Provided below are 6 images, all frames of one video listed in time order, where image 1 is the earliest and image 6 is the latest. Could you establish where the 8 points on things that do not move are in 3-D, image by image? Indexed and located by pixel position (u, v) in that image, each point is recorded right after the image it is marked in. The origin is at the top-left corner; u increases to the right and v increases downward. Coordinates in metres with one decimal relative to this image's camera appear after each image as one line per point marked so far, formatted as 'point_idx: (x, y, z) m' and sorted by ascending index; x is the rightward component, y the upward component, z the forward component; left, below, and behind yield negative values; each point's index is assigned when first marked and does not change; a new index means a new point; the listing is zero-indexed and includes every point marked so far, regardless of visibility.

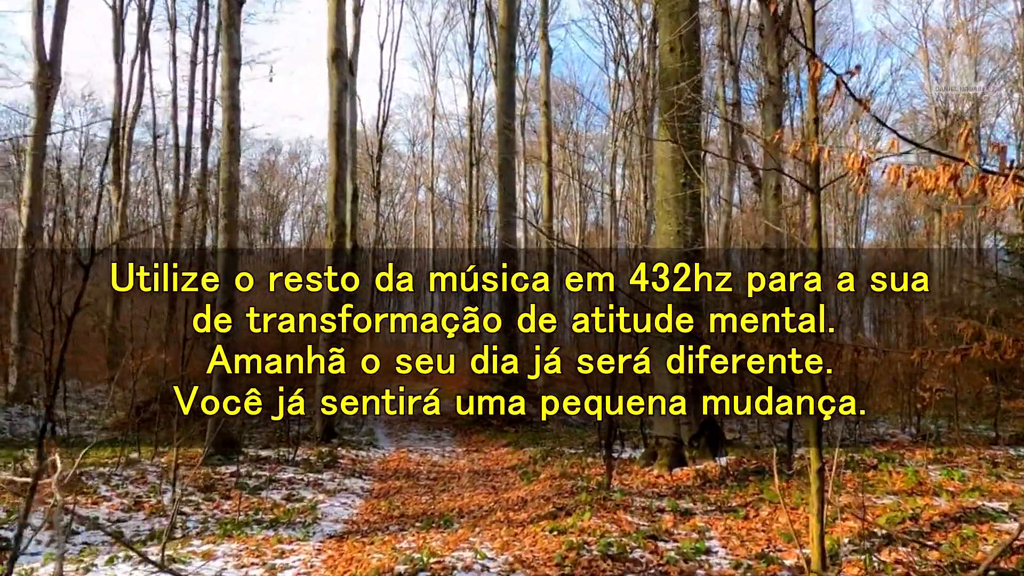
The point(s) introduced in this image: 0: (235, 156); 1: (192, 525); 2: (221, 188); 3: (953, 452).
0: (-3.4, +1.6, +9.5) m
1: (-2.8, -2.1, +6.7) m
2: (-3.6, +1.2, +9.5) m
3: (+4.9, -1.8, +8.4) m
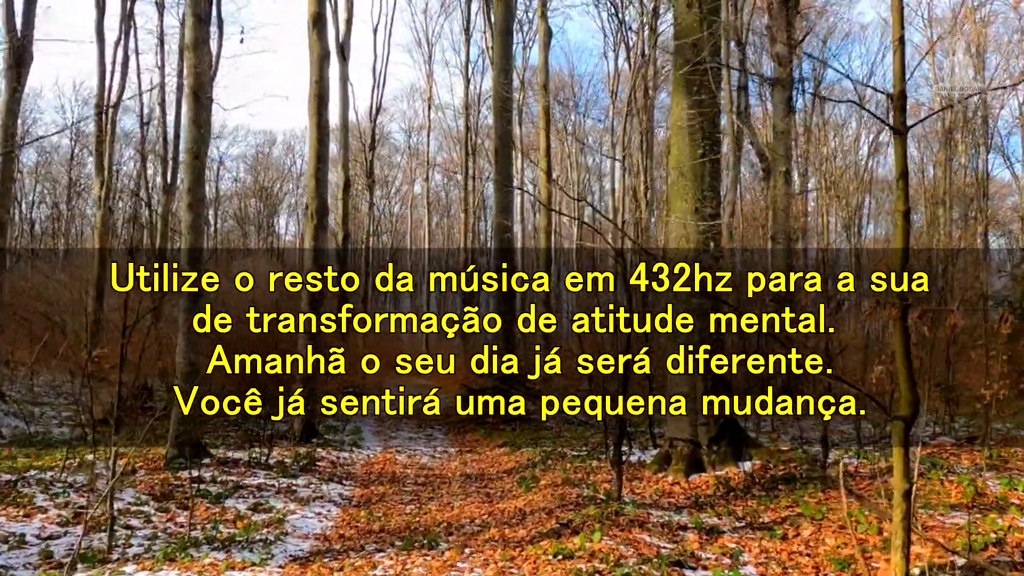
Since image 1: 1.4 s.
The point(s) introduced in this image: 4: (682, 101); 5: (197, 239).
0: (-3.5, +1.8, +8.5) m
1: (-2.8, -1.9, +5.8) m
2: (-3.6, +1.4, +8.5) m
3: (+4.8, -1.6, +7.5) m
4: (+1.7, +1.9, +7.7) m
5: (-3.5, +0.5, +8.5) m
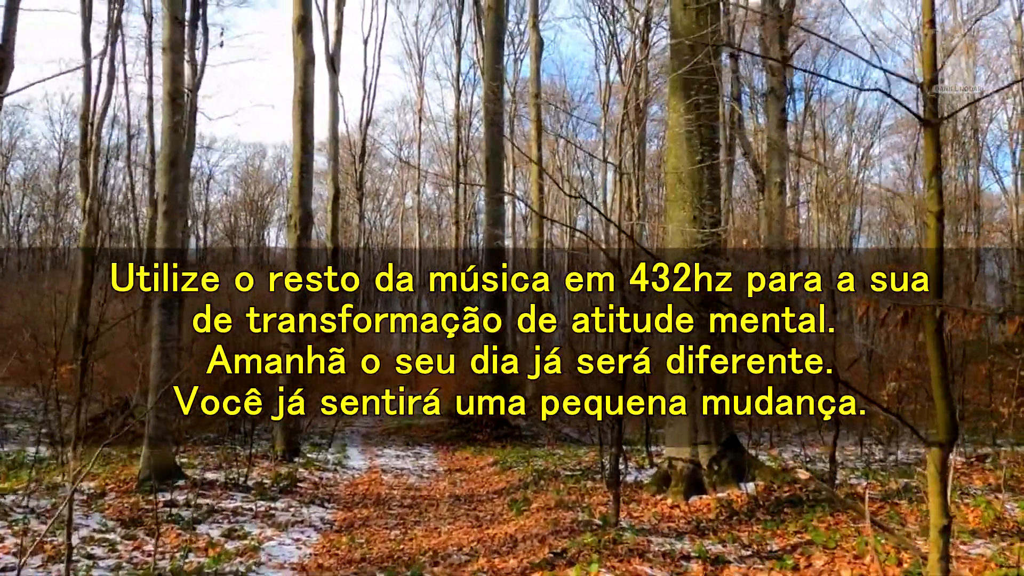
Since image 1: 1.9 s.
0: (-3.6, +1.7, +8.2) m
1: (-2.9, -2.0, +5.4) m
2: (-3.7, +1.3, +8.1) m
3: (+4.7, -1.8, +7.1) m
4: (+1.6, +1.7, +7.4) m
5: (-3.6, +0.4, +8.1) m
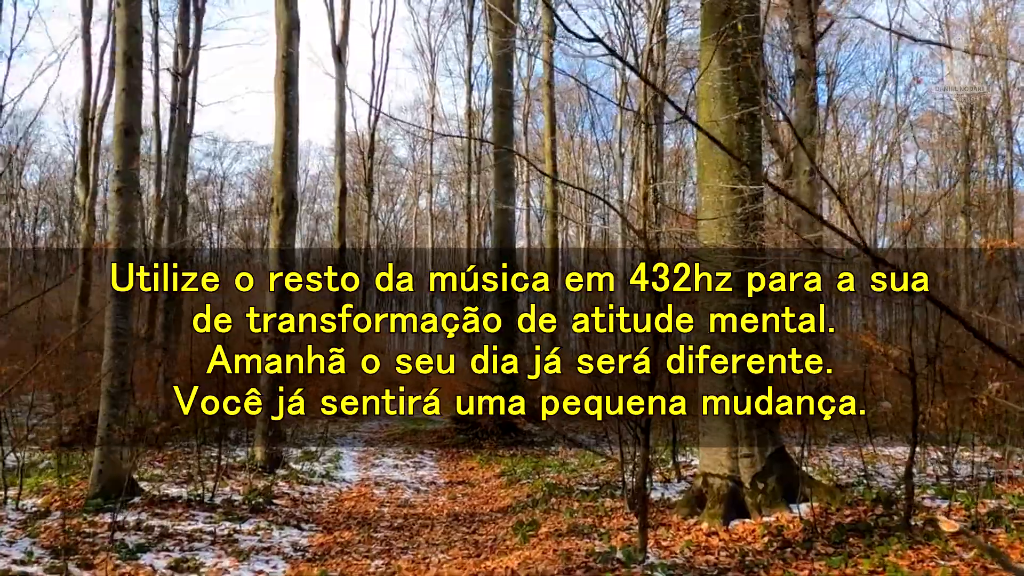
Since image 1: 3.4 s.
0: (-3.5, +1.8, +7.1) m
1: (-2.9, -1.9, +4.3) m
2: (-3.7, +1.4, +7.1) m
3: (+4.8, -1.6, +5.9) m
4: (+1.6, +1.9, +6.2) m
5: (-3.5, +0.5, +7.1) m
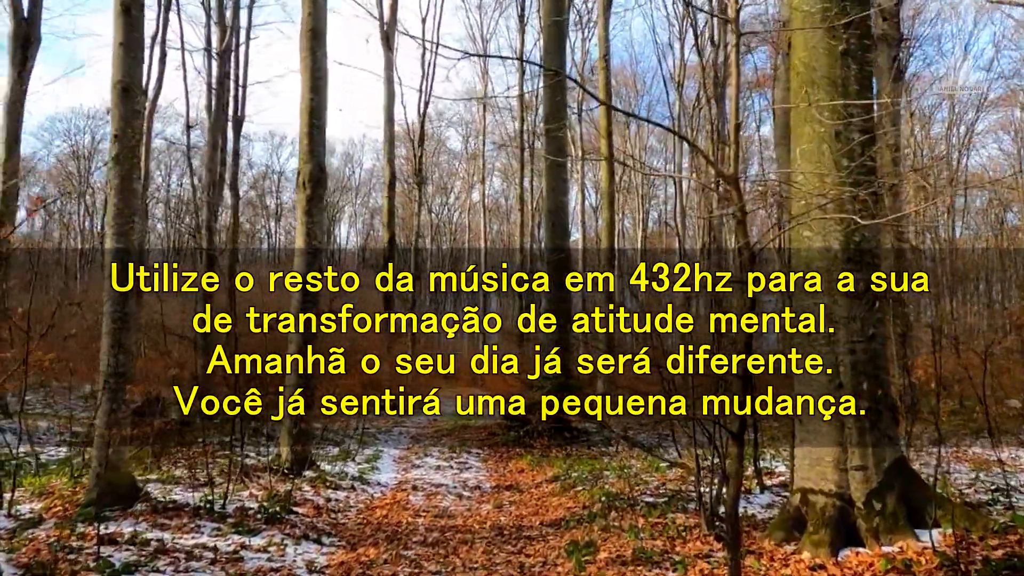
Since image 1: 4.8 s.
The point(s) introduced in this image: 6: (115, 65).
0: (-3.1, +1.9, +6.3) m
1: (-2.7, -1.7, +3.5) m
2: (-3.3, +1.5, +6.3) m
3: (+5.1, -1.4, +4.5) m
4: (+2.0, +2.1, +5.0) m
5: (-3.1, +0.7, +6.3) m
6: (-3.3, +1.9, +6.3) m
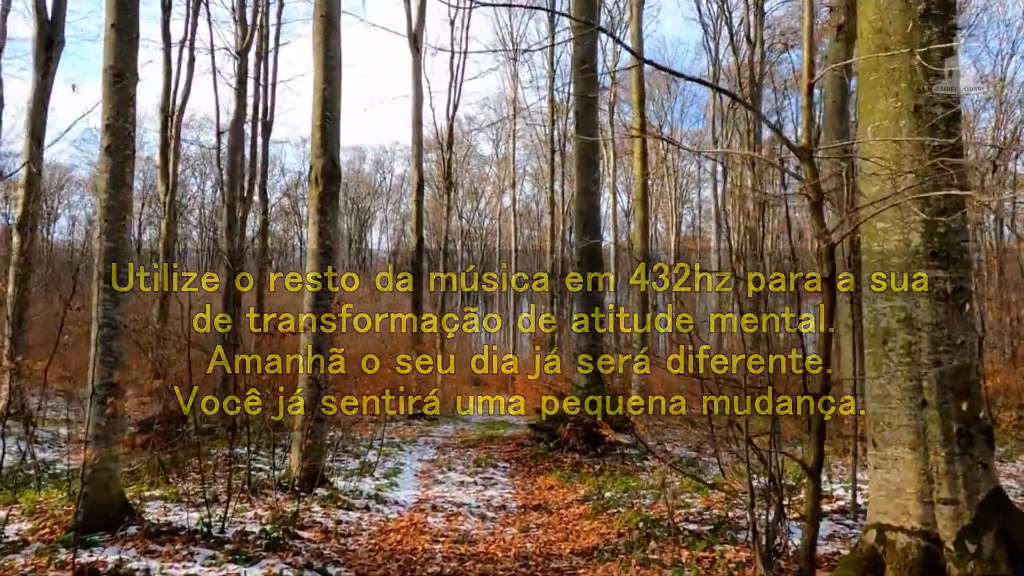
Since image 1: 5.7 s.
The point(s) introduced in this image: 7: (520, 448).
0: (-2.9, +1.9, +5.8) m
1: (-2.6, -1.7, +2.9) m
2: (-3.1, +1.5, +5.8) m
3: (+5.2, -1.4, +3.7) m
4: (+2.1, +2.1, +4.3) m
5: (-2.9, +0.7, +5.7) m
6: (-3.1, +1.8, +5.8) m
7: (+0.1, -2.5, +12.0) m
